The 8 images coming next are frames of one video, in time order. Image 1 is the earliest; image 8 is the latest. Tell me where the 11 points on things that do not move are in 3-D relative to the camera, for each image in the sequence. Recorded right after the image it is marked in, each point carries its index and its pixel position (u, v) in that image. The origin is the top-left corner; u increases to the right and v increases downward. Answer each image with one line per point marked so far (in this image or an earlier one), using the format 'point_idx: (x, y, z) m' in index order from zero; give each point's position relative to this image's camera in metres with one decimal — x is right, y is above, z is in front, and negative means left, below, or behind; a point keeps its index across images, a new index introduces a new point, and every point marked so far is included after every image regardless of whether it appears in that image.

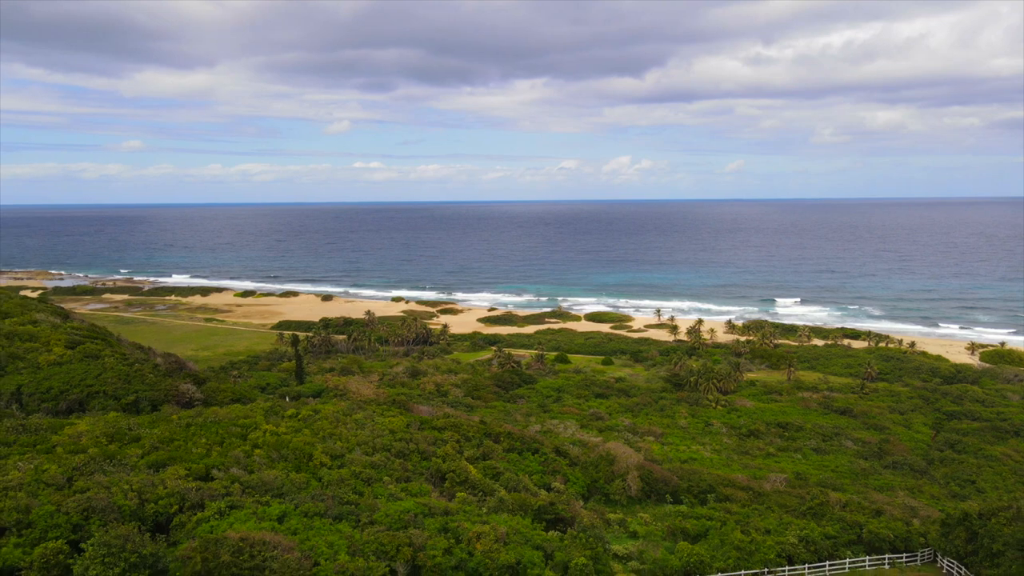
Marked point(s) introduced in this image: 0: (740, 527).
0: (+5.7, -5.9, +18.5) m
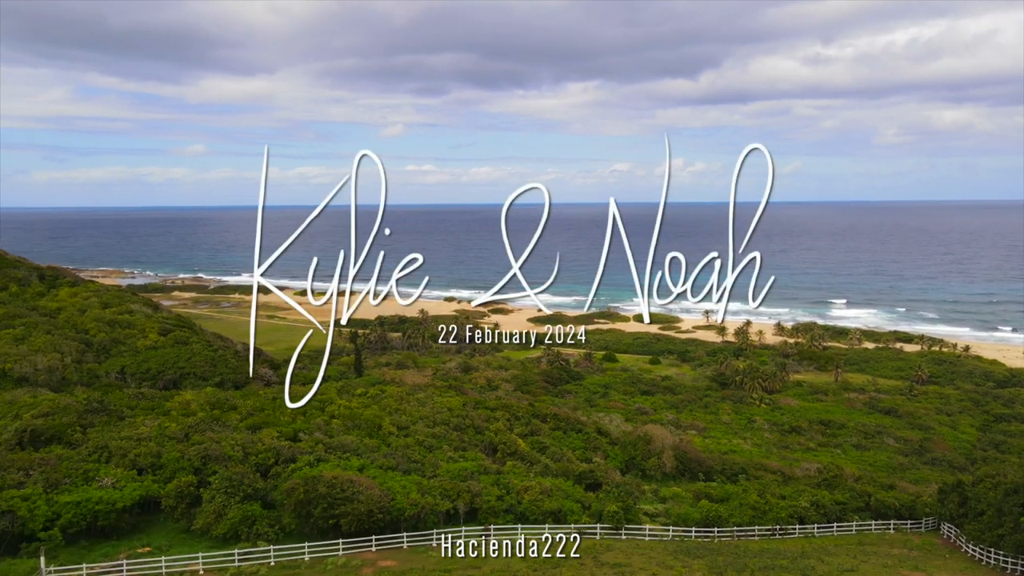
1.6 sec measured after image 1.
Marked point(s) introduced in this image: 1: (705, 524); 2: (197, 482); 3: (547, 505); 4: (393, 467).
0: (+7.0, -5.8, +20.8) m
1: (+4.7, -5.7, +17.8) m
2: (-7.1, -4.3, +16.5) m
3: (+0.8, -5.0, +17.1) m
4: (-3.0, -4.5, +18.8) m
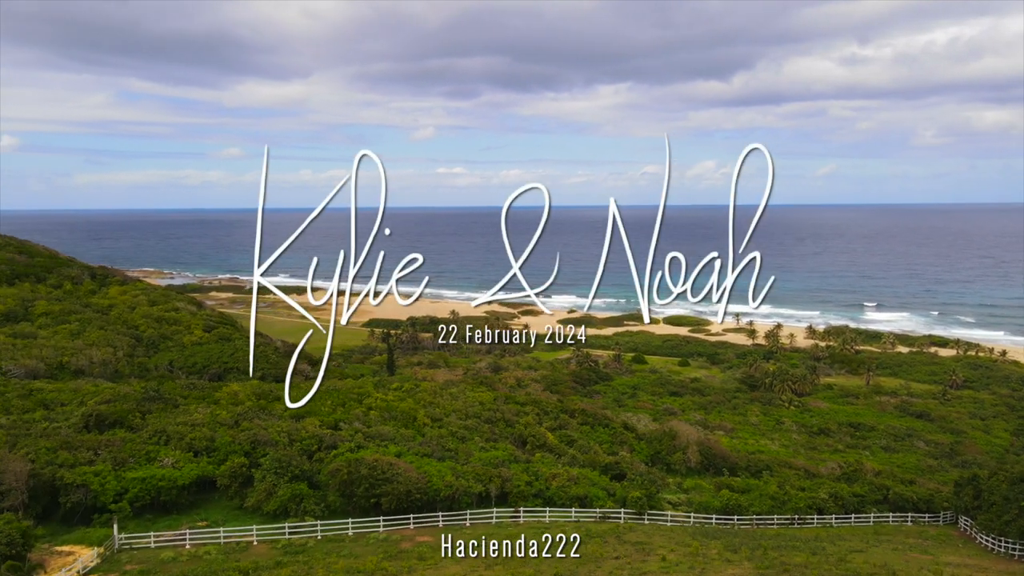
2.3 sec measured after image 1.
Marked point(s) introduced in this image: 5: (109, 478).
0: (+7.8, -5.7, +21.5) m
1: (+5.4, -5.6, +18.6) m
2: (-6.4, -4.2, +17.8) m
3: (+1.5, -5.0, +18.1) m
4: (-2.3, -4.5, +19.9) m
5: (-8.7, -4.1, +16.0) m
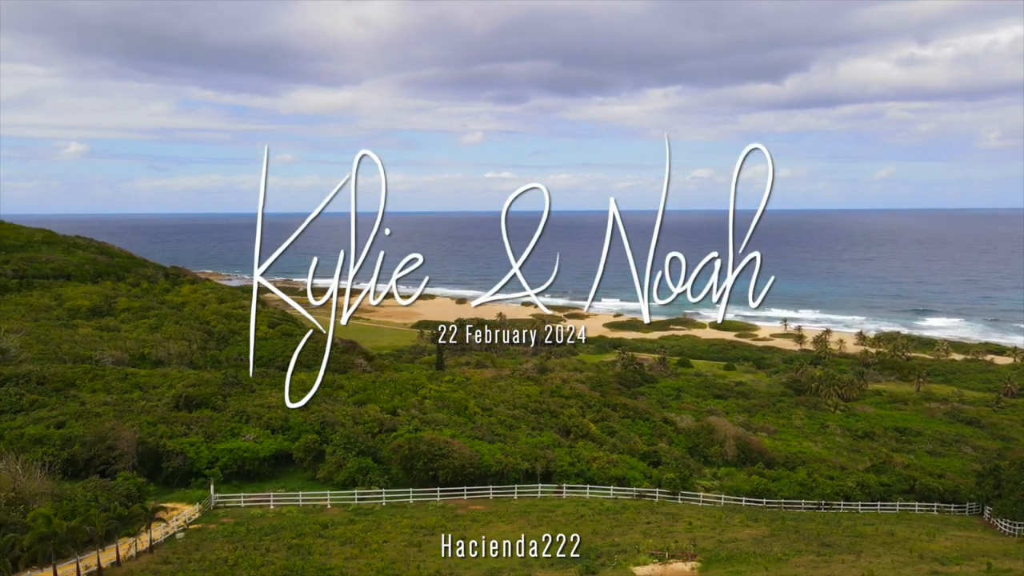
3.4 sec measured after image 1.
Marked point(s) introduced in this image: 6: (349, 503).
0: (+9.2, -5.7, +22.7) m
1: (+6.6, -5.6, +20.0) m
2: (-5.2, -4.1, +19.9) m
3: (+2.7, -4.9, +19.7) m
4: (-1.0, -4.4, +21.7) m
5: (-7.7, -4.0, +18.2) m
6: (-3.7, -4.9, +16.8) m
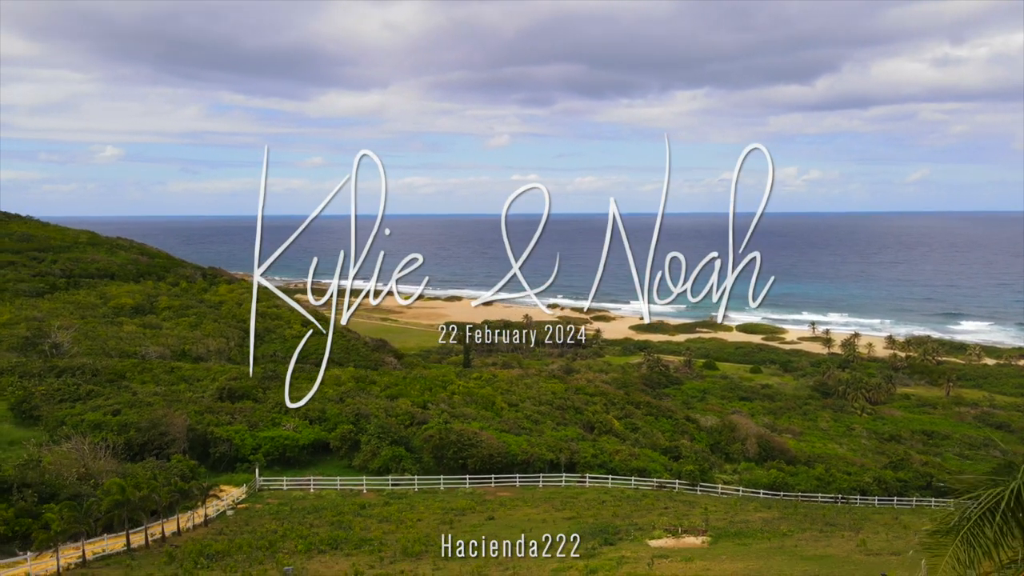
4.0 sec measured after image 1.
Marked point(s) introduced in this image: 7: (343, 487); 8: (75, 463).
0: (+10.0, -5.7, +23.2) m
1: (+7.3, -5.6, +20.6) m
2: (-4.5, -4.0, +21.0) m
3: (+3.4, -4.9, +20.5) m
4: (-0.2, -4.3, +22.7) m
5: (-7.0, -3.9, +19.4) m
6: (-3.1, -4.9, +17.9) m
7: (-4.1, -4.8, +17.8) m
8: (-8.0, -3.2, +13.5) m
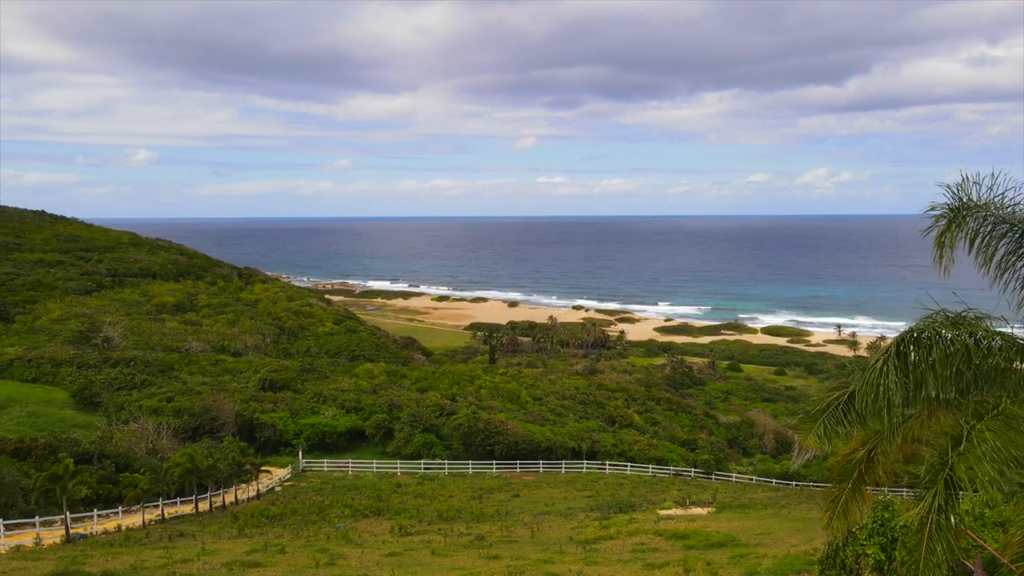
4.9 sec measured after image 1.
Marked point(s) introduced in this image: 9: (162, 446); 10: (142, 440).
0: (+10.8, -5.7, +24.1) m
1: (+8.0, -5.6, +21.6) m
2: (-3.7, -4.0, +22.3) m
3: (+4.1, -4.8, +21.6) m
4: (+0.6, -4.3, +23.9) m
5: (-6.3, -3.8, +20.9) m
6: (-2.5, -4.8, +19.2) m
7: (-3.5, -4.7, +19.2) m
8: (-7.5, -3.1, +15.0) m
9: (-7.0, -3.2, +14.9) m
10: (-7.6, -3.1, +15.1) m
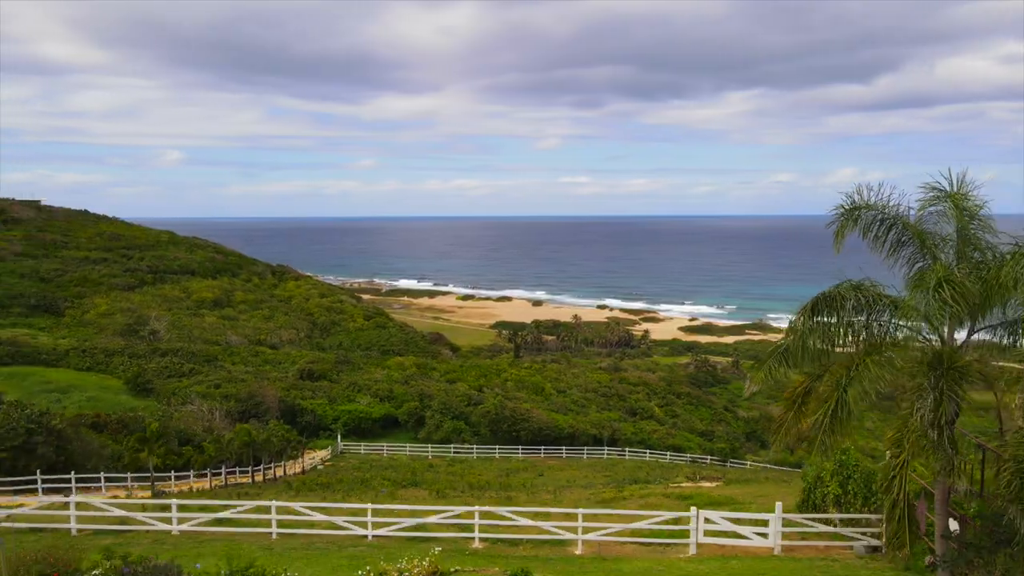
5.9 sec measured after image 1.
0: (+11.6, -5.6, +24.9) m
1: (+8.8, -5.4, +22.5) m
2: (-3.0, -3.8, +23.6) m
3: (+4.9, -4.7, +22.6) m
4: (+1.5, -4.2, +25.0) m
5: (-5.6, -3.6, +22.2) m
6: (-1.8, -4.6, +20.4) m
7: (-2.8, -4.6, +20.4) m
8: (-7.0, -2.9, +16.4) m
9: (-6.5, -3.0, +16.3) m
10: (-7.0, -2.9, +16.5) m
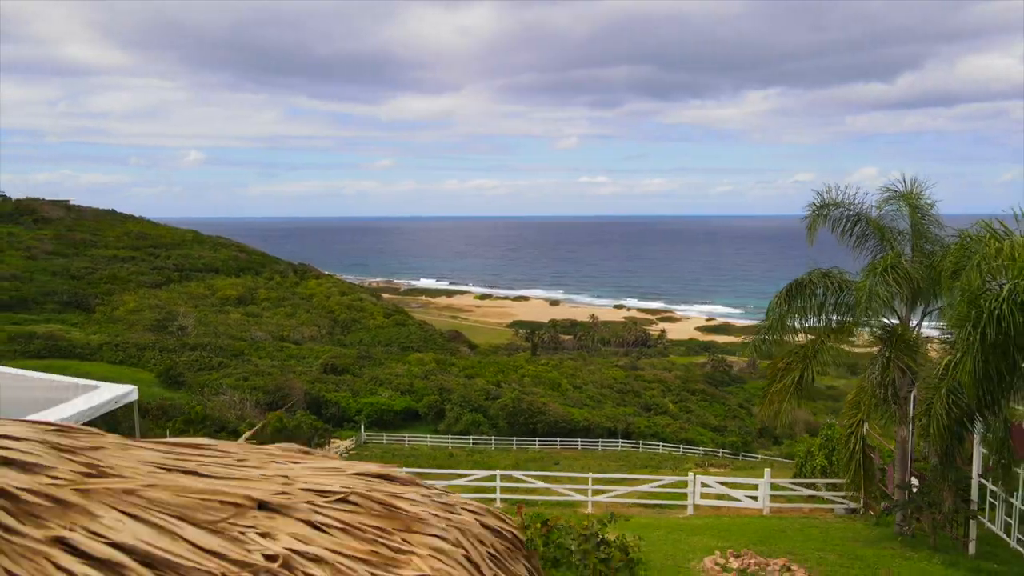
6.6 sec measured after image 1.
0: (+12.2, -5.6, +25.3) m
1: (+9.3, -5.4, +23.0) m
2: (-2.4, -3.7, +24.4) m
3: (+5.4, -4.6, +23.2) m
4: (+2.1, -4.1, +25.7) m
5: (-5.1, -3.5, +23.1) m
6: (-1.3, -4.5, +21.2) m
7: (-2.3, -4.5, +21.2) m
8: (-6.6, -2.8, +17.3) m
9: (-6.1, -2.9, +17.1) m
10: (-6.6, -2.8, +17.4) m
